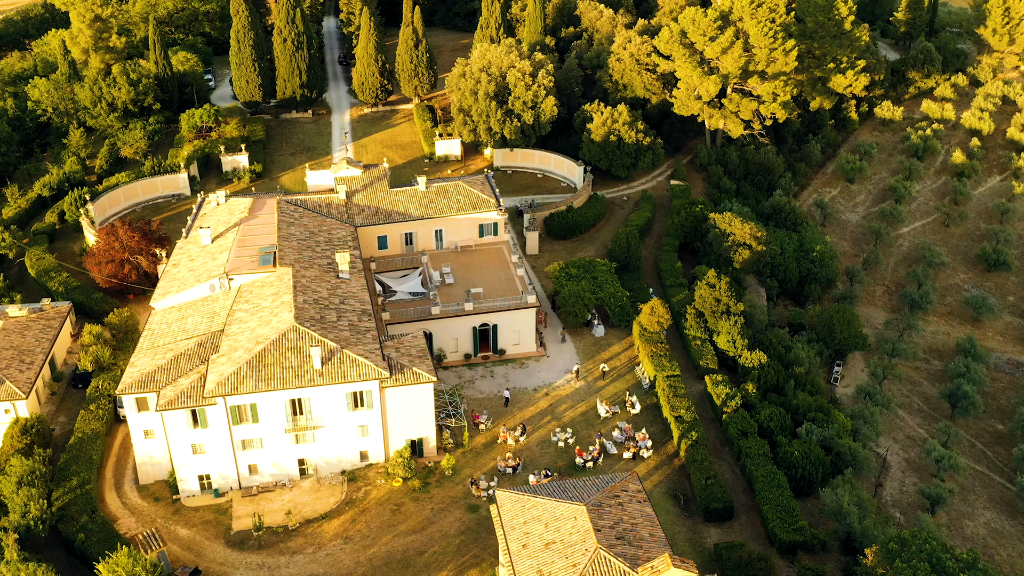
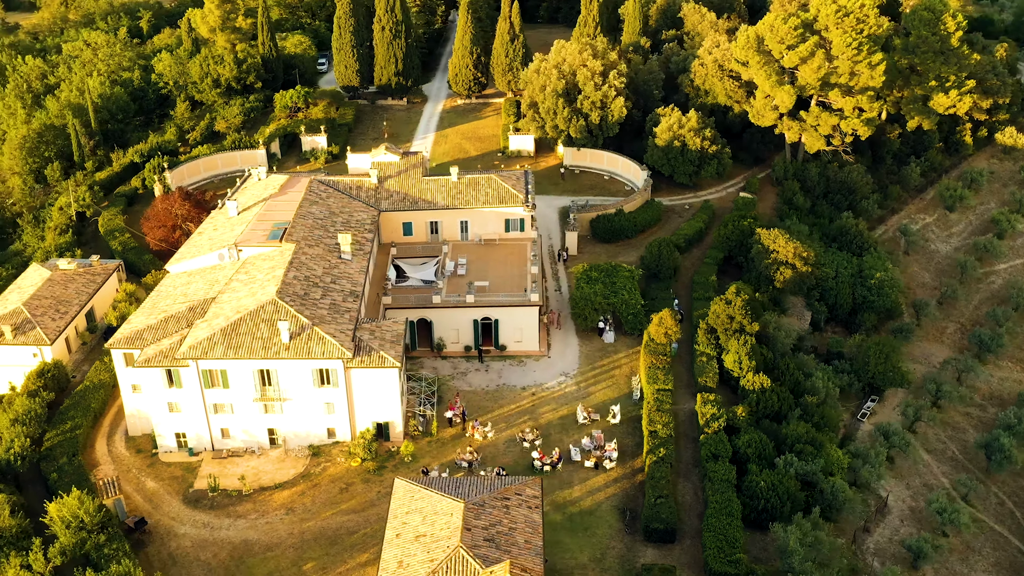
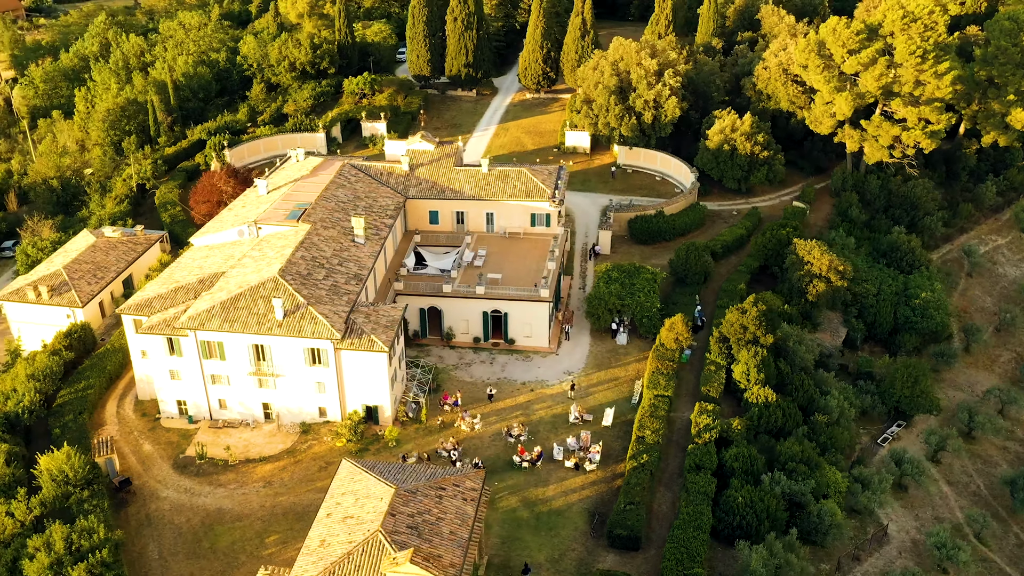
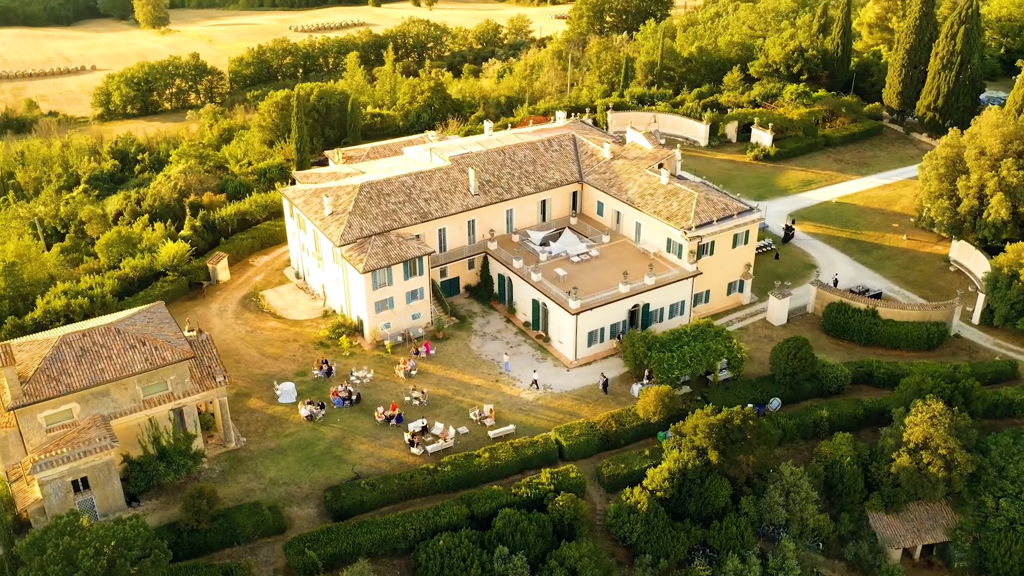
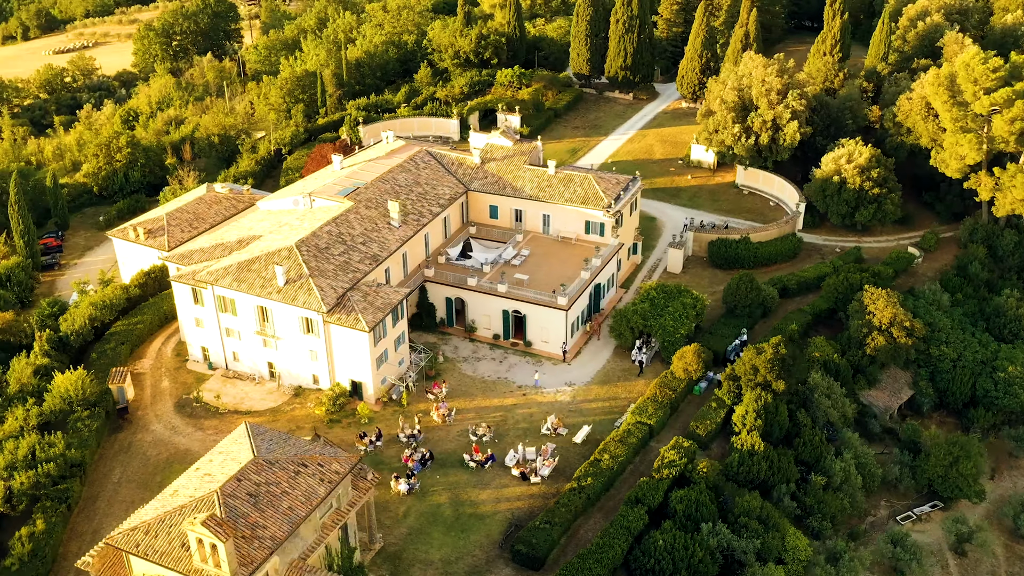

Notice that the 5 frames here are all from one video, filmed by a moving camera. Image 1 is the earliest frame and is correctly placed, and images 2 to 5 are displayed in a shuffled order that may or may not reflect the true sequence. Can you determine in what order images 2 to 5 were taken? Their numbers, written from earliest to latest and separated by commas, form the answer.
2, 3, 5, 4
